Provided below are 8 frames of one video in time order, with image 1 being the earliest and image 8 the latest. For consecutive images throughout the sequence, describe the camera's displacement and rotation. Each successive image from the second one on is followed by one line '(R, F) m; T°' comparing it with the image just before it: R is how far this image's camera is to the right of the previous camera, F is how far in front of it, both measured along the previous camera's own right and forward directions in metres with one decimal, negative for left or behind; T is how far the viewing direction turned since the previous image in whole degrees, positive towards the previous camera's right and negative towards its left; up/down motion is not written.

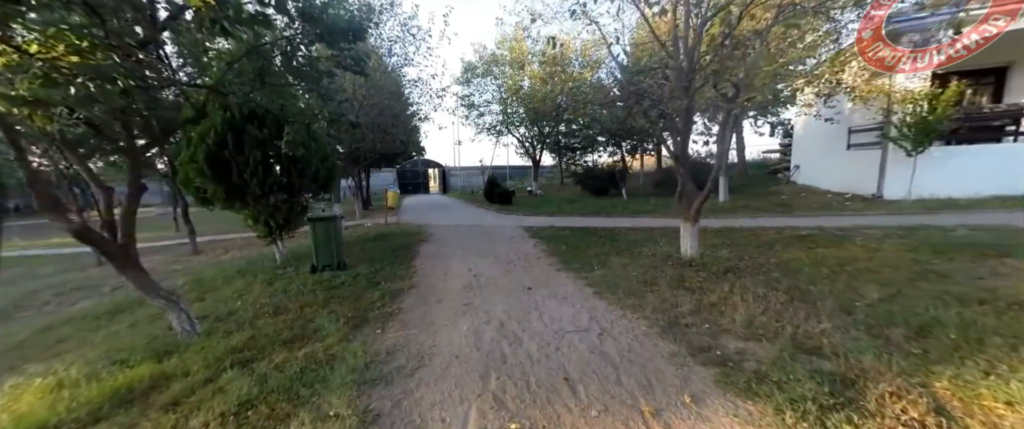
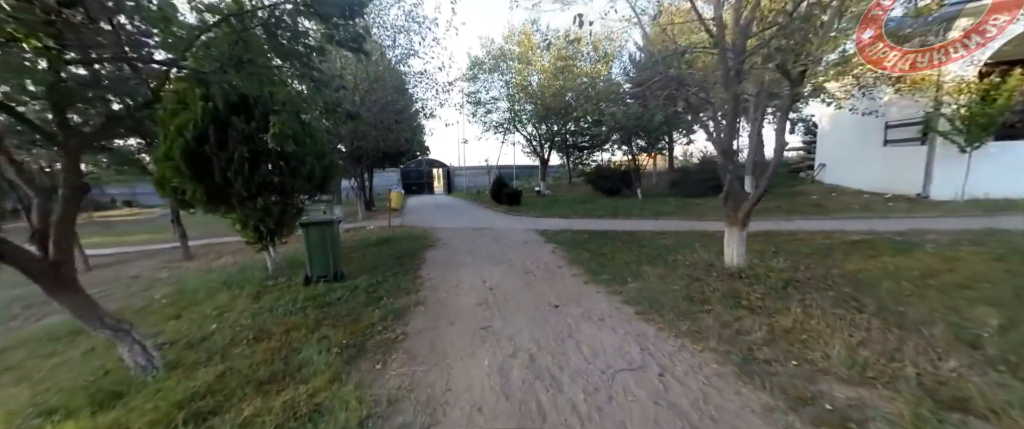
(-0.3, +0.7) m; -1°
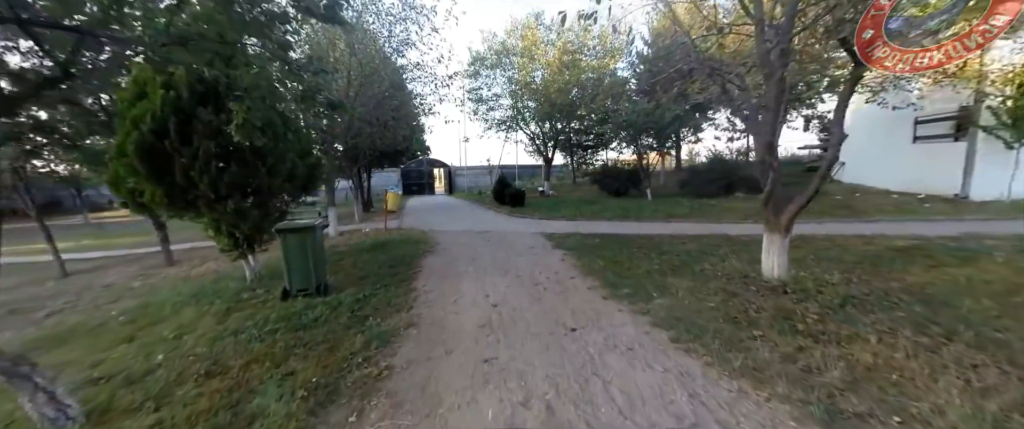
(-0.1, +0.7) m; 0°
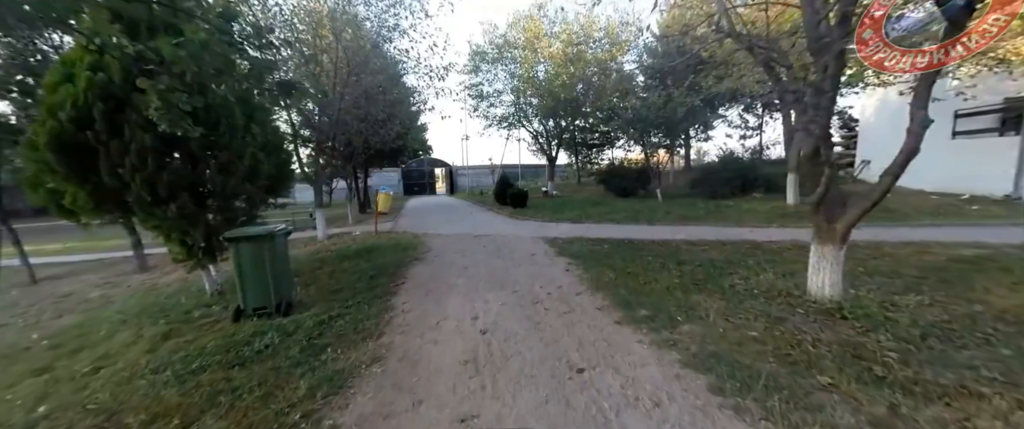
(+0.1, +0.8) m; -1°
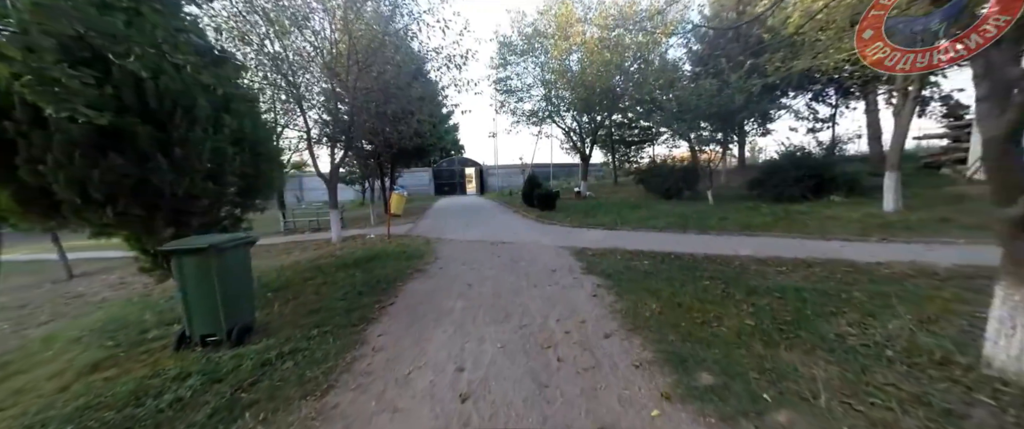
(+0.3, +1.1) m; -6°
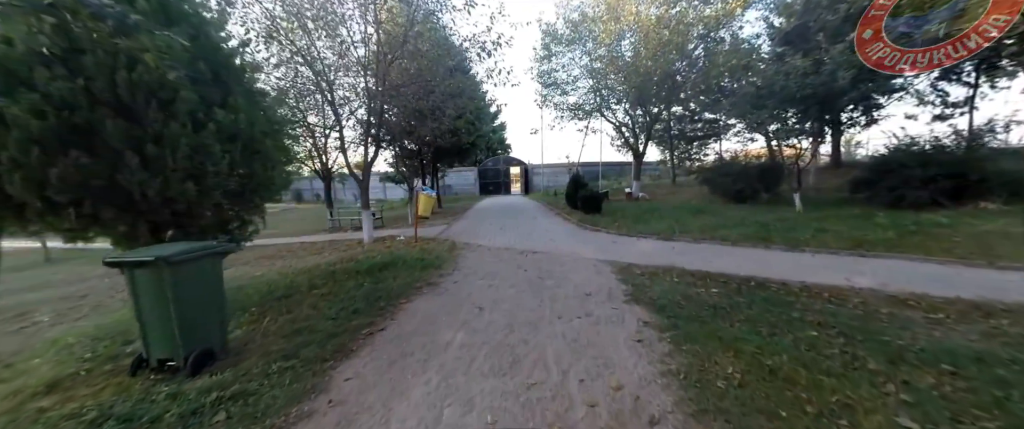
(+0.3, +1.0) m; -9°
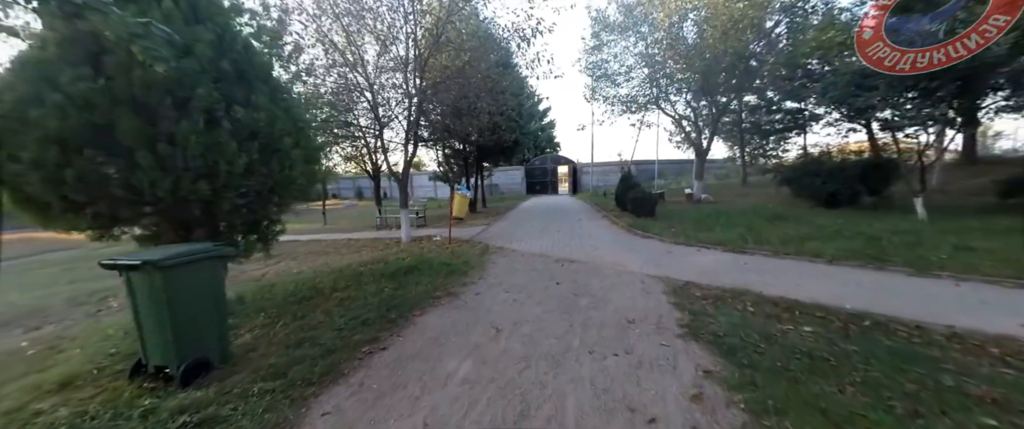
(+0.2, +0.6) m; -9°
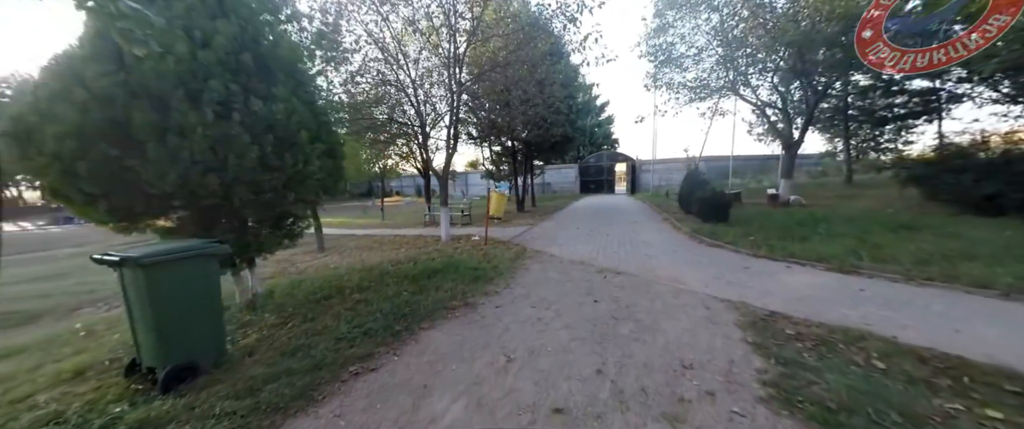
(+0.3, +0.7) m; -10°
